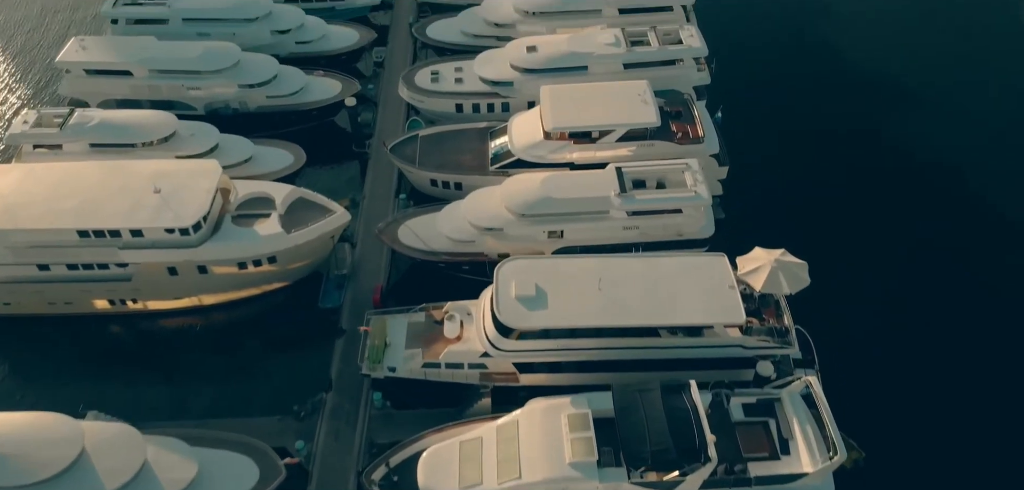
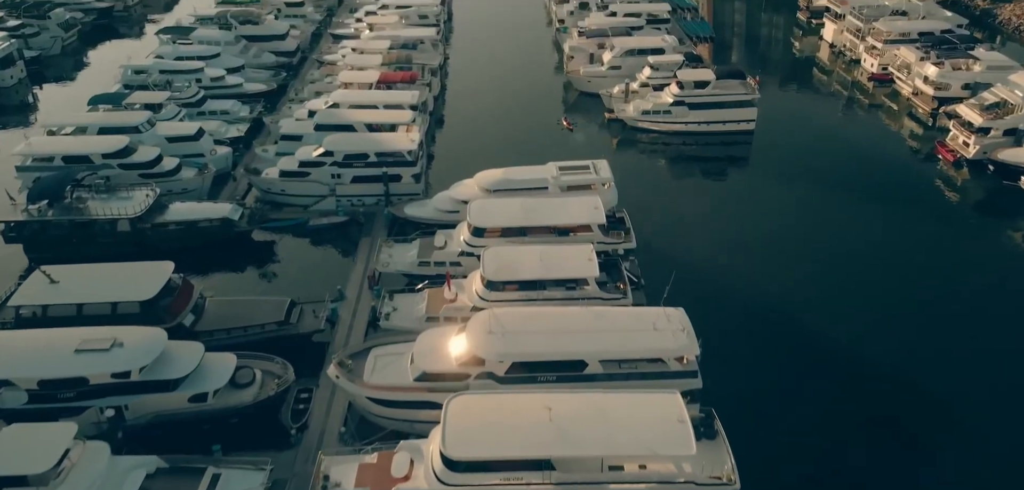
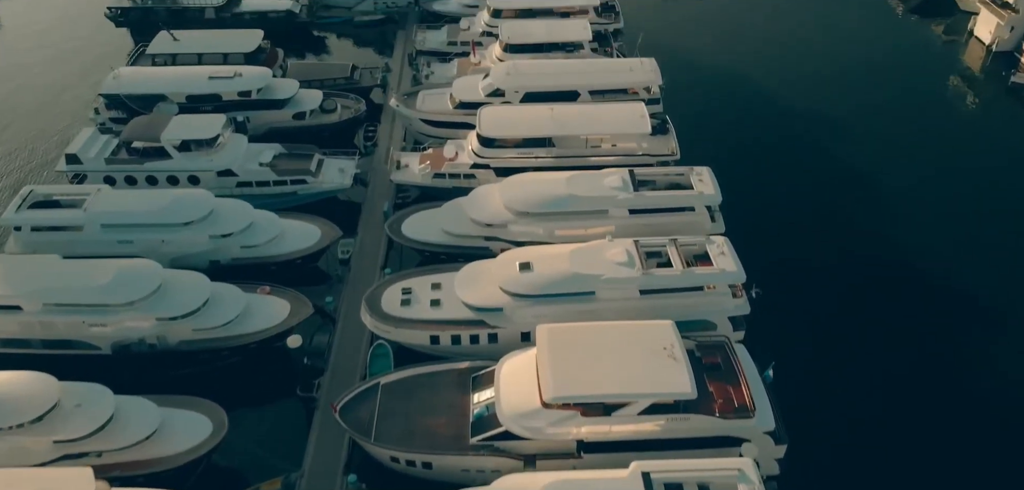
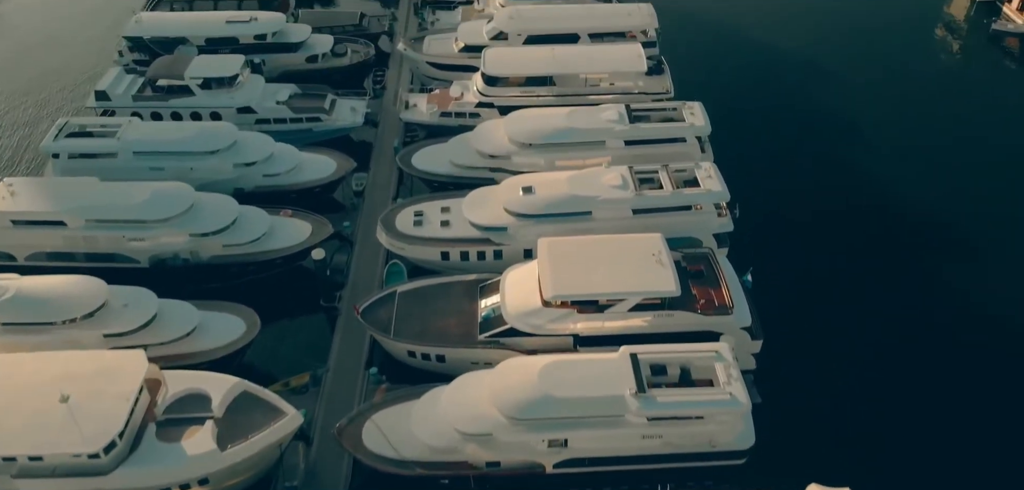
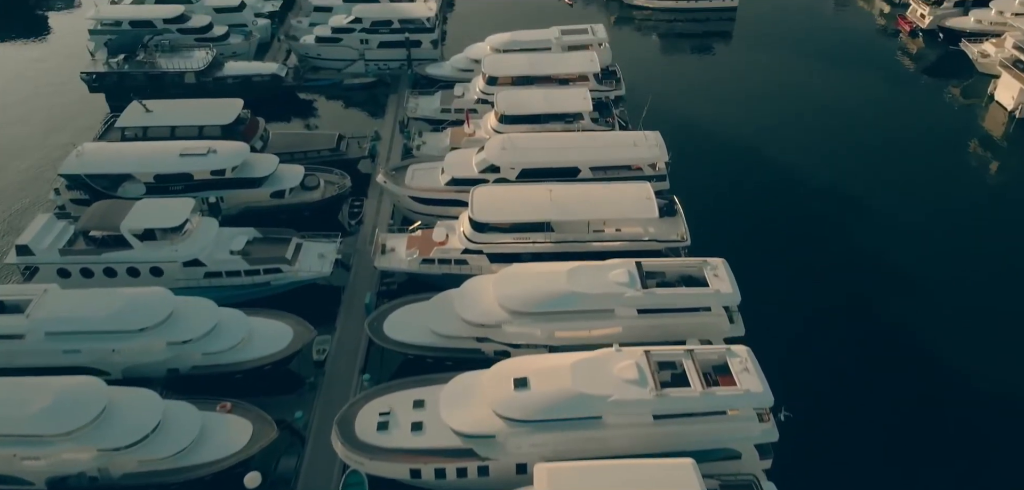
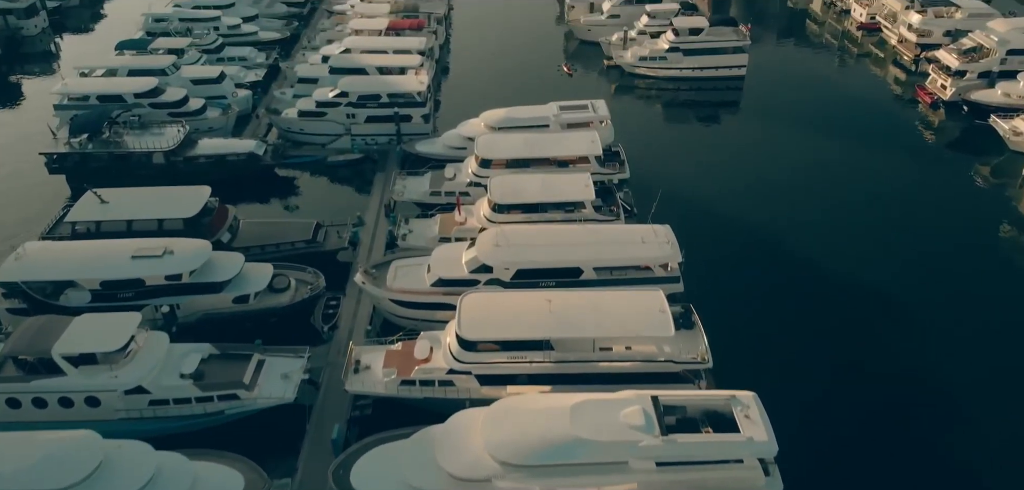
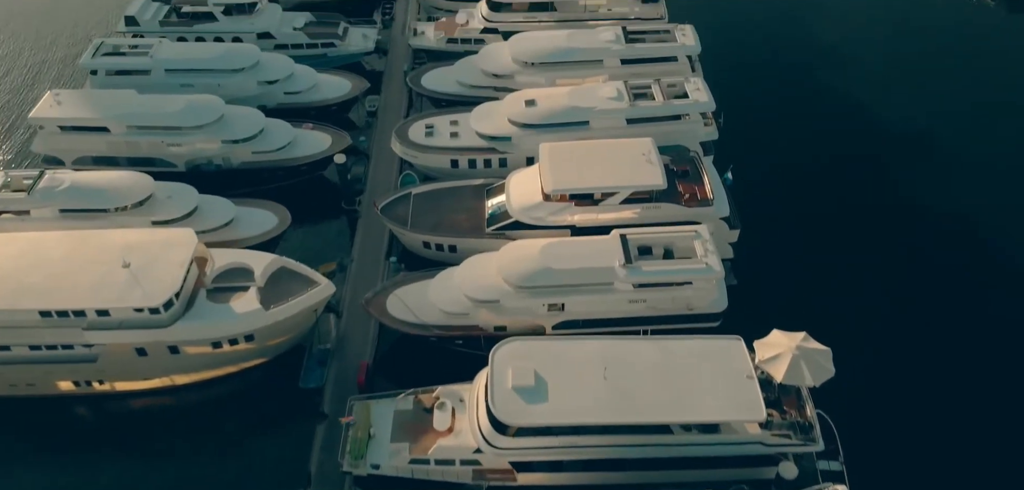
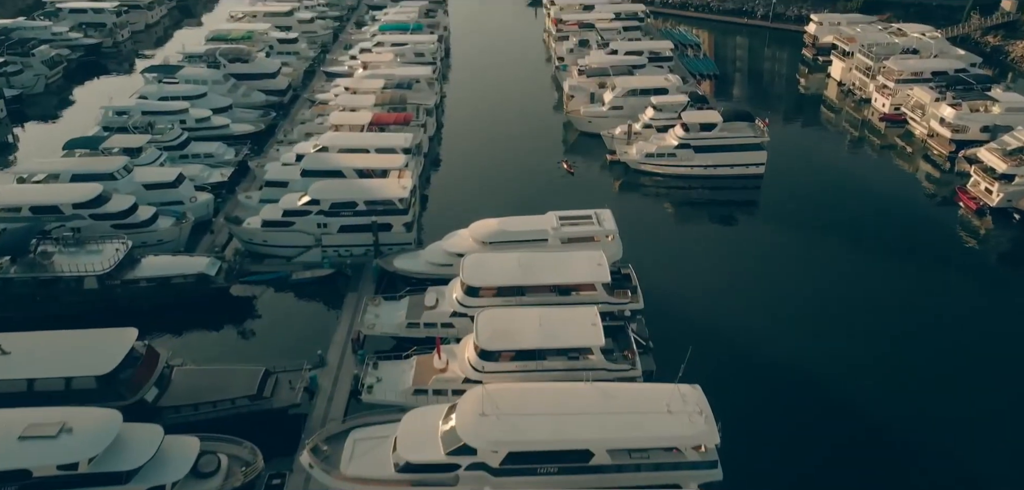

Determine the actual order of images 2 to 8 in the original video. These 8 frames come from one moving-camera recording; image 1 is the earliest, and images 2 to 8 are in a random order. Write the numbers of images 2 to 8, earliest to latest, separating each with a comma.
7, 4, 3, 5, 6, 2, 8
